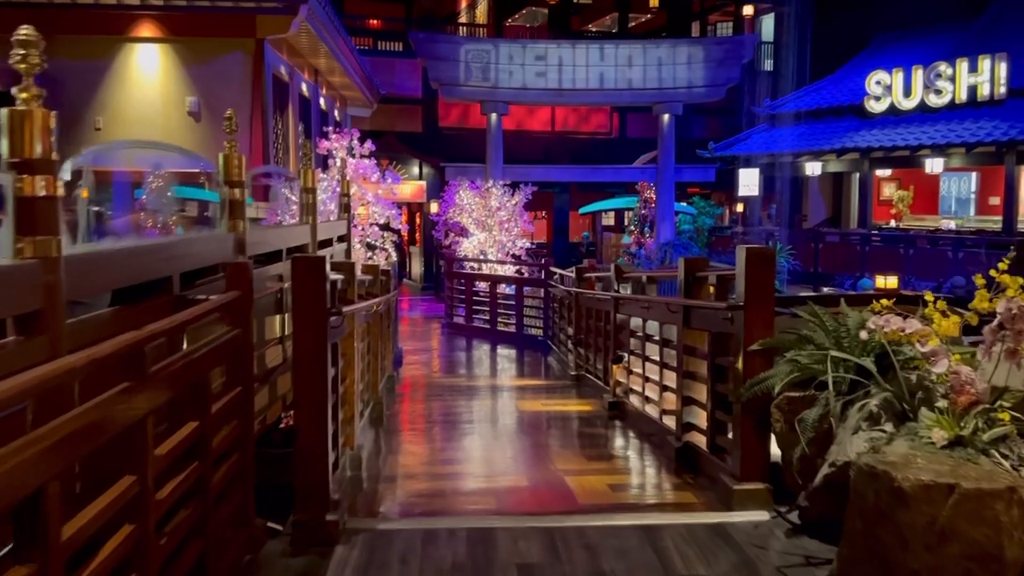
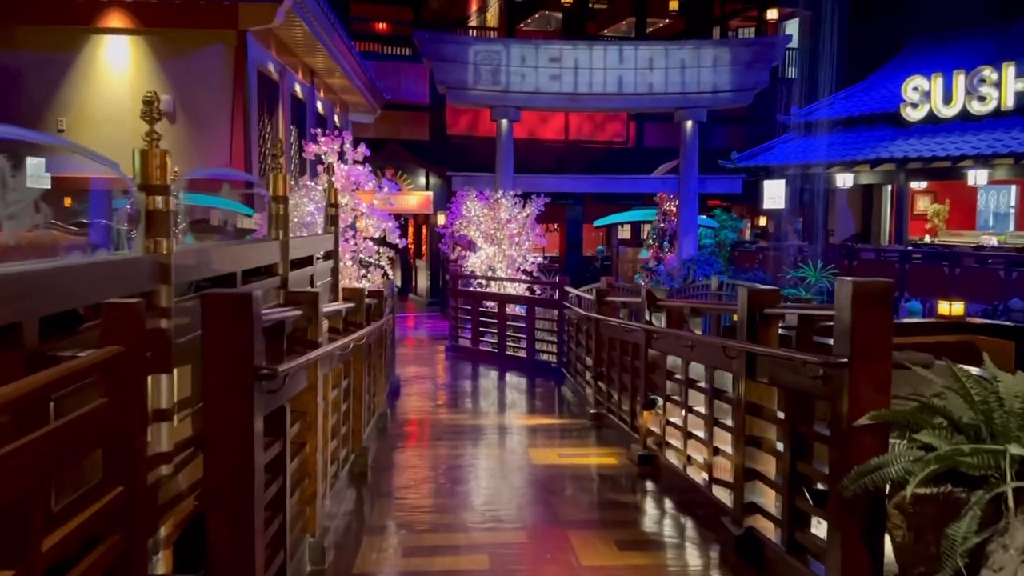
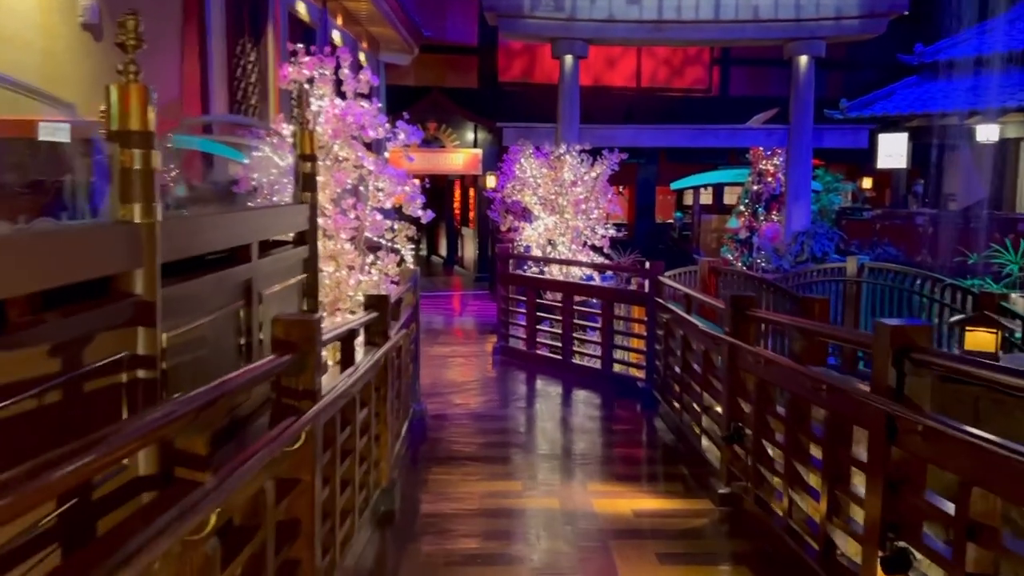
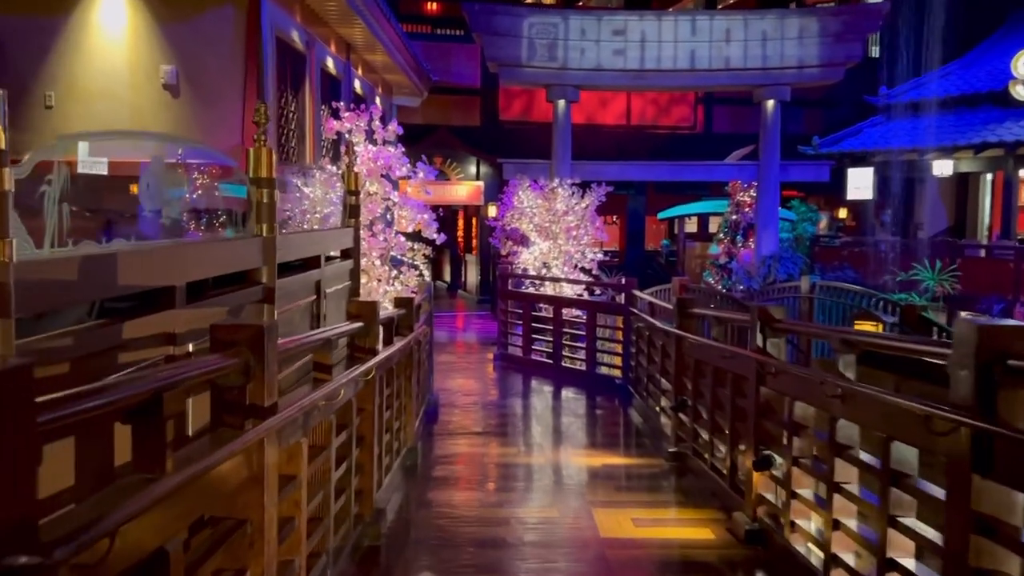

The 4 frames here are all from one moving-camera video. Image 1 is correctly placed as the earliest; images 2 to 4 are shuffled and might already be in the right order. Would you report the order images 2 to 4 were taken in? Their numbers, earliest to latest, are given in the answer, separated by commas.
2, 4, 3
